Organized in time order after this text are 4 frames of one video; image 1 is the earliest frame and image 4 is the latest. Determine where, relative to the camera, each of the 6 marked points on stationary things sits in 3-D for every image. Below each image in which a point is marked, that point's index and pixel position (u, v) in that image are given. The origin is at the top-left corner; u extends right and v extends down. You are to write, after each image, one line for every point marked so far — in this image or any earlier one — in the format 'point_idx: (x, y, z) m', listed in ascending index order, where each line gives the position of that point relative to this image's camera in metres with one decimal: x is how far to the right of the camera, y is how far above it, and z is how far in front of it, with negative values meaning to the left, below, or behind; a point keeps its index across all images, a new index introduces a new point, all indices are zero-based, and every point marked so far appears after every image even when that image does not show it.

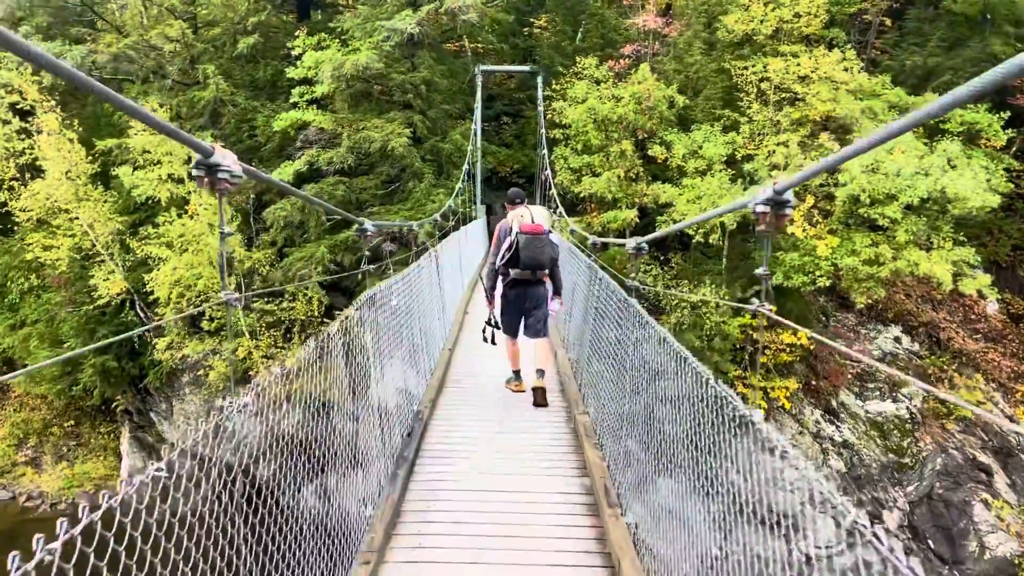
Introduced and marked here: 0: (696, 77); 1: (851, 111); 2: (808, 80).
0: (+3.9, +4.3, +13.6) m
1: (+5.4, +2.8, +10.7) m
2: (+5.0, +3.5, +11.2) m
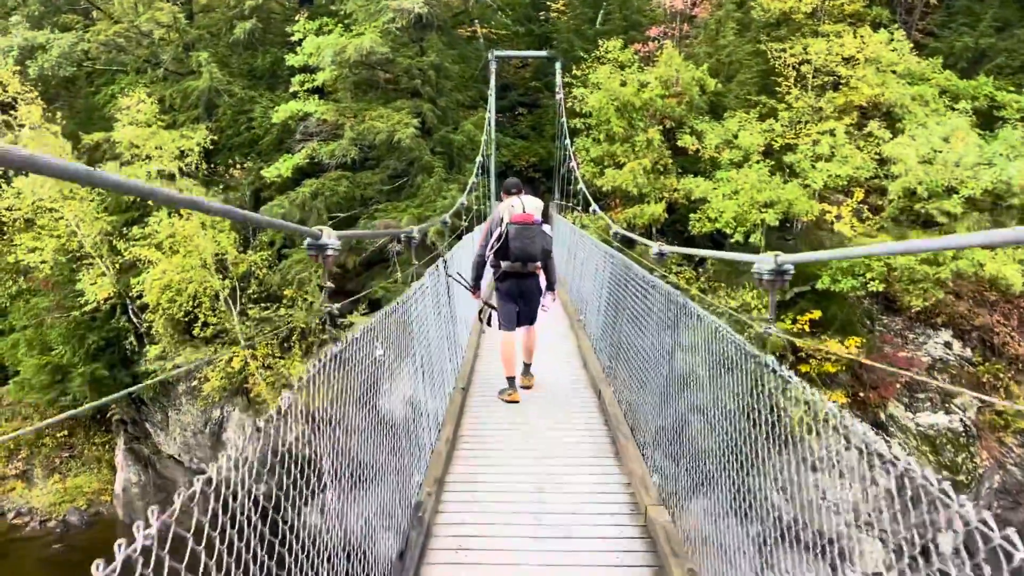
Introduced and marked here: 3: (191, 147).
0: (+4.1, +4.3, +12.7) m
1: (+5.7, +2.8, +9.8) m
2: (+5.2, +3.5, +10.3) m
3: (-5.7, +2.5, +11.8) m
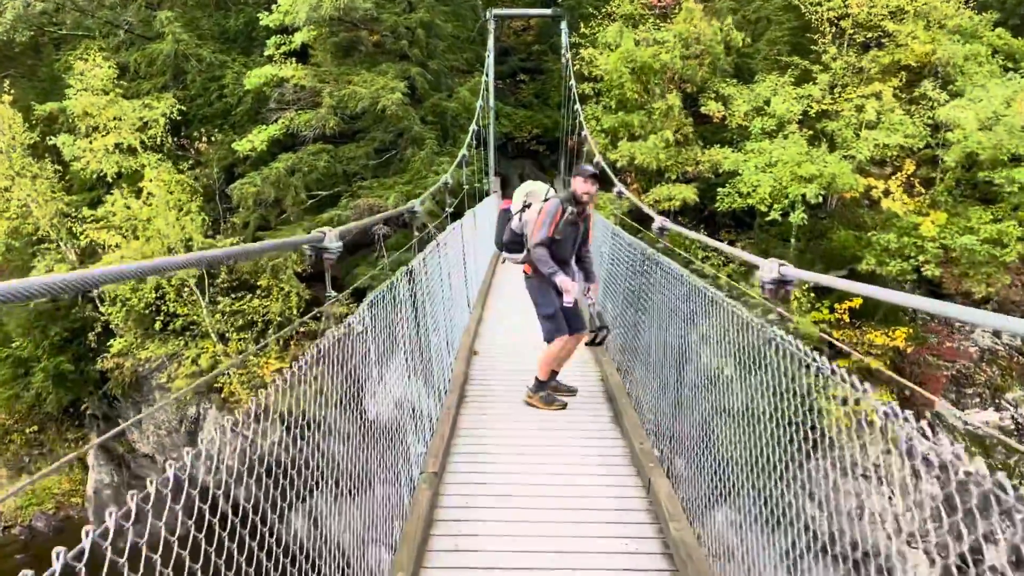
0: (+4.1, +4.6, +11.4) m
1: (+5.7, +3.0, +8.6) m
2: (+5.2, +3.7, +9.1) m
3: (-5.7, +2.7, +10.7) m
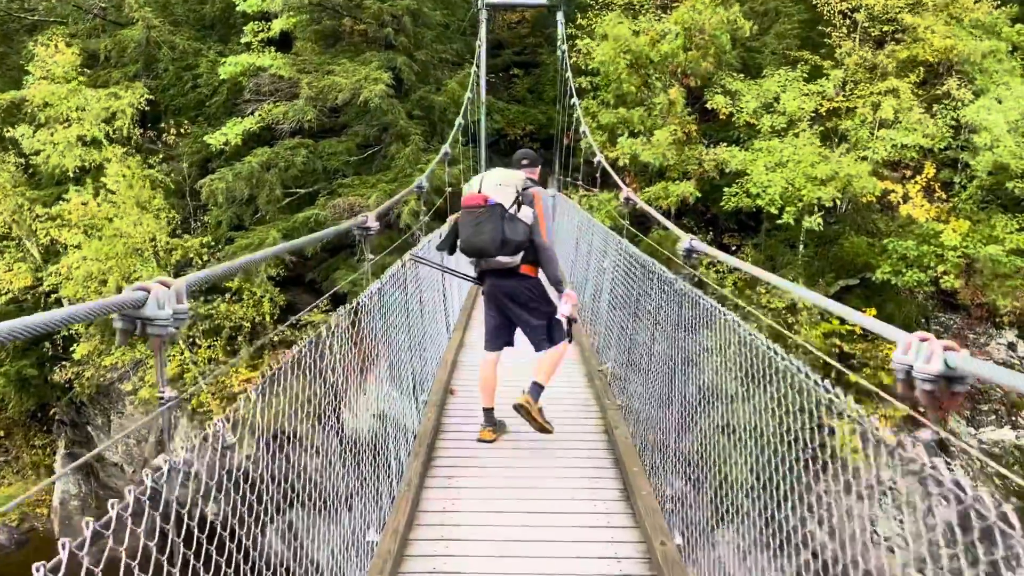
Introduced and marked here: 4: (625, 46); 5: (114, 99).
0: (+4.0, +4.5, +10.9) m
1: (+5.6, +2.9, +8.1) m
2: (+5.2, +3.6, +8.6) m
3: (-5.8, +2.7, +10.1) m
4: (+1.6, +3.4, +9.8) m
5: (-5.9, +2.8, +10.1) m
